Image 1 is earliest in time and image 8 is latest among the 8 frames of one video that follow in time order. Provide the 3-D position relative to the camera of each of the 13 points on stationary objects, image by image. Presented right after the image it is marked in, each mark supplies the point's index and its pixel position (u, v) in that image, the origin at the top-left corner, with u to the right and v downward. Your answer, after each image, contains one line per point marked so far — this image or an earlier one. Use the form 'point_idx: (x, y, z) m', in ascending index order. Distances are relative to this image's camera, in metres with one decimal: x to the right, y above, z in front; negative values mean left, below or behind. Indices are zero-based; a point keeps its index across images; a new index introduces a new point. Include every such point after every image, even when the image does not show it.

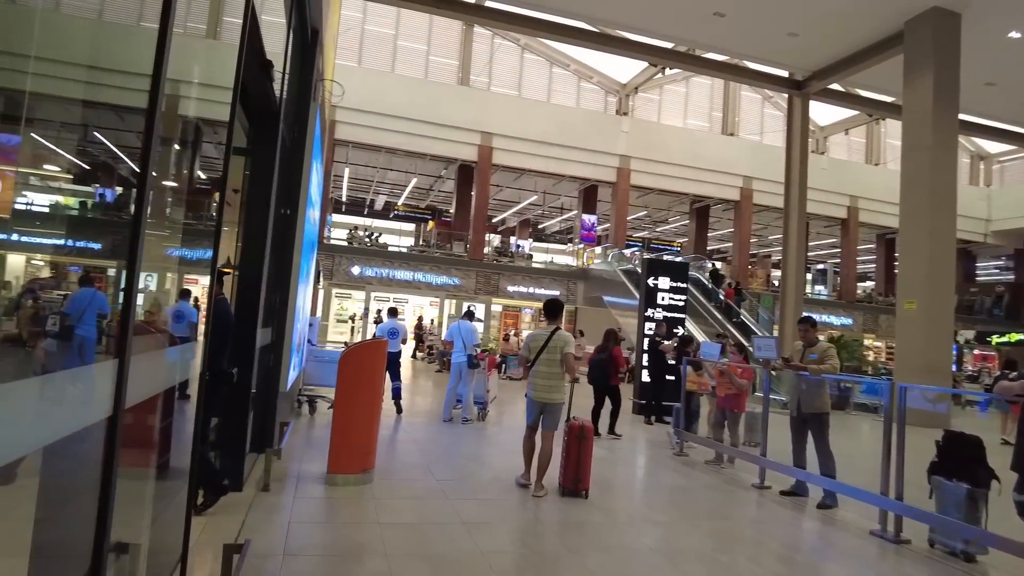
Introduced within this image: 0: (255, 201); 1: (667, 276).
0: (-1.9, +0.6, +4.8) m
1: (+2.9, +0.2, +12.0) m
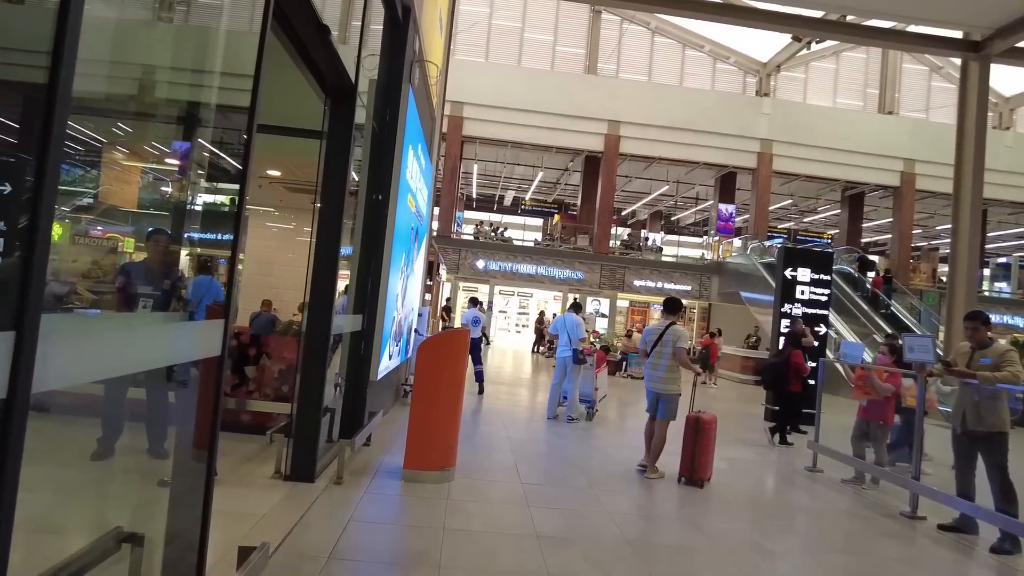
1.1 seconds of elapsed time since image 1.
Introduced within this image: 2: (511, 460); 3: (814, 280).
0: (-1.3, +0.8, +4.6) m
1: (+4.9, +0.3, +10.7) m
2: (0.0, -1.6, +5.9) m
3: (+5.0, +0.2, +10.7) m
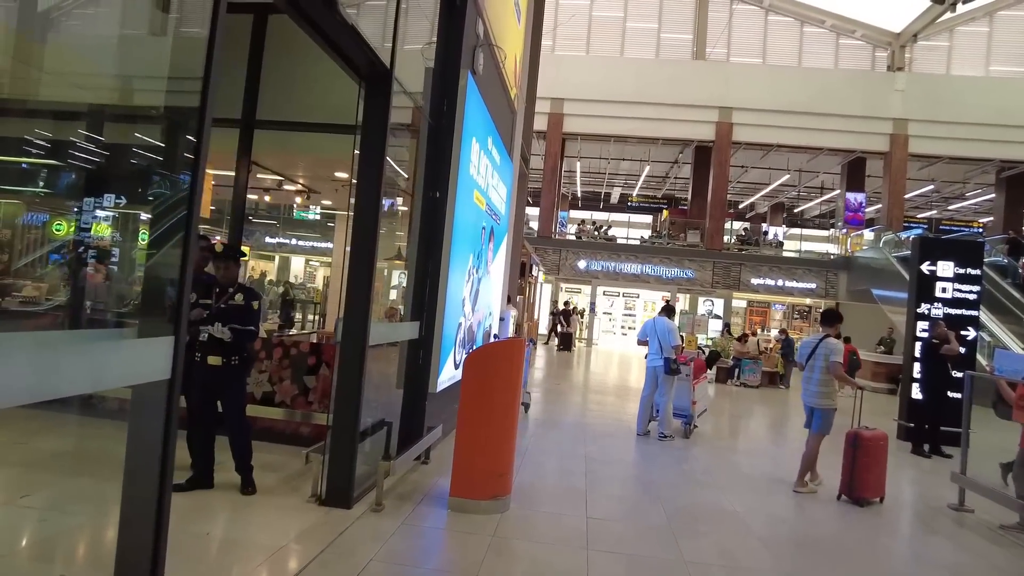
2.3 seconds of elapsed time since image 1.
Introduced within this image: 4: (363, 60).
0: (-0.9, +0.7, +4.2) m
1: (+6.2, +0.4, +9.1) m
2: (+0.6, -1.6, +5.2) m
3: (+6.3, +0.2, +9.1) m
4: (-0.9, +1.4, +4.1) m
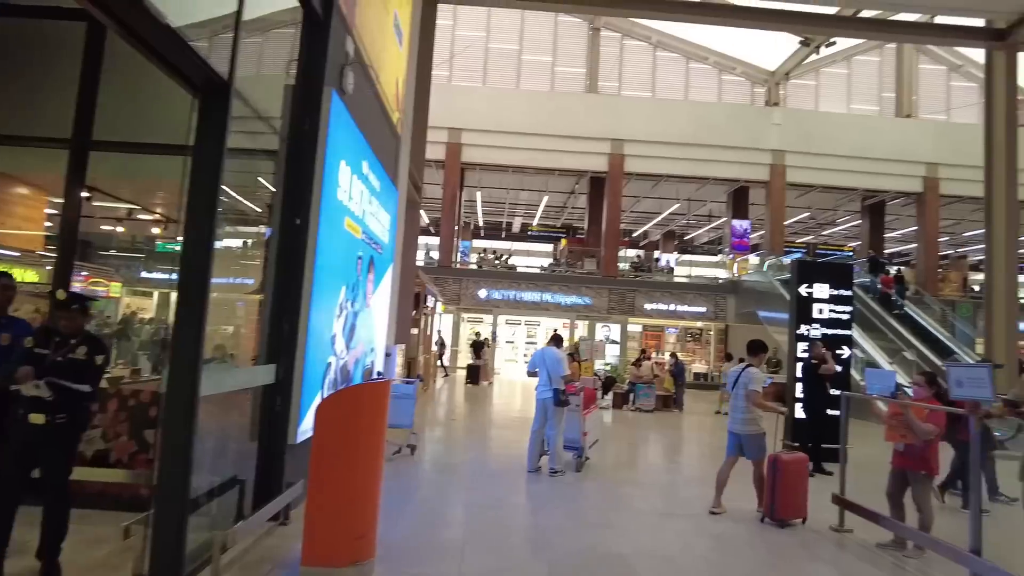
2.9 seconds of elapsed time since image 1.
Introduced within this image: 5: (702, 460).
0: (-1.8, +0.5, +3.7) m
1: (+4.6, +0.1, +9.5) m
2: (-0.4, -1.8, +4.8) m
3: (+4.8, -0.1, +9.5) m
4: (-1.8, +1.2, +3.6) m
5: (+2.8, -2.5, +9.5) m
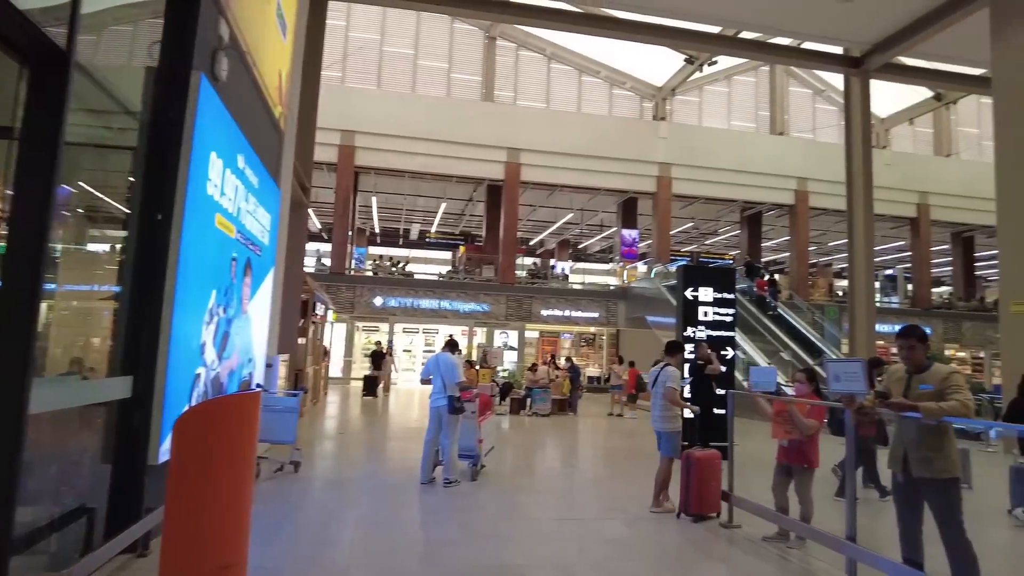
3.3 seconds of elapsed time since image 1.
0: (-2.4, +0.5, +3.2) m
1: (+3.0, 0.0, +9.9) m
2: (-1.1, -1.8, +4.4) m
3: (+3.2, -0.1, +10.0) m
4: (-2.4, +1.2, +3.1) m
5: (+1.3, -2.6, +9.6) m
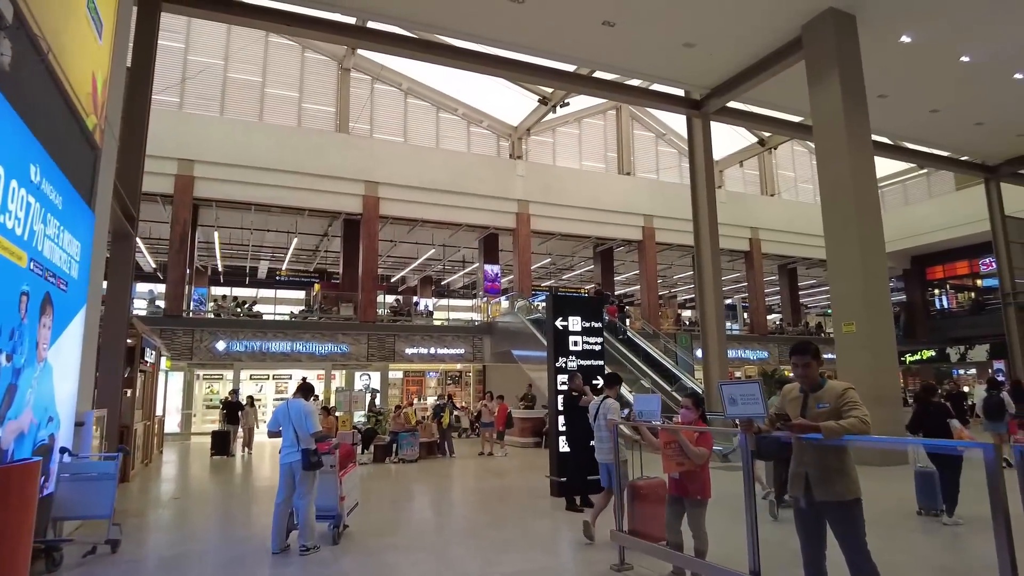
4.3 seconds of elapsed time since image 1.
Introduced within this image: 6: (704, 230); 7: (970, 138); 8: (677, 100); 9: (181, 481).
0: (-2.8, +0.3, +2.1) m
1: (+1.0, -0.4, +9.8) m
2: (-1.8, -2.0, +3.5) m
3: (+1.2, -0.6, +9.9) m
4: (-2.8, +1.1, +2.1) m
5: (-0.6, -3.0, +9.0) m
6: (+5.3, +1.6, +17.8) m
7: (+14.0, +4.6, +19.8) m
8: (+4.6, +5.2, +17.9) m
9: (-6.7, -3.9, +13.0) m
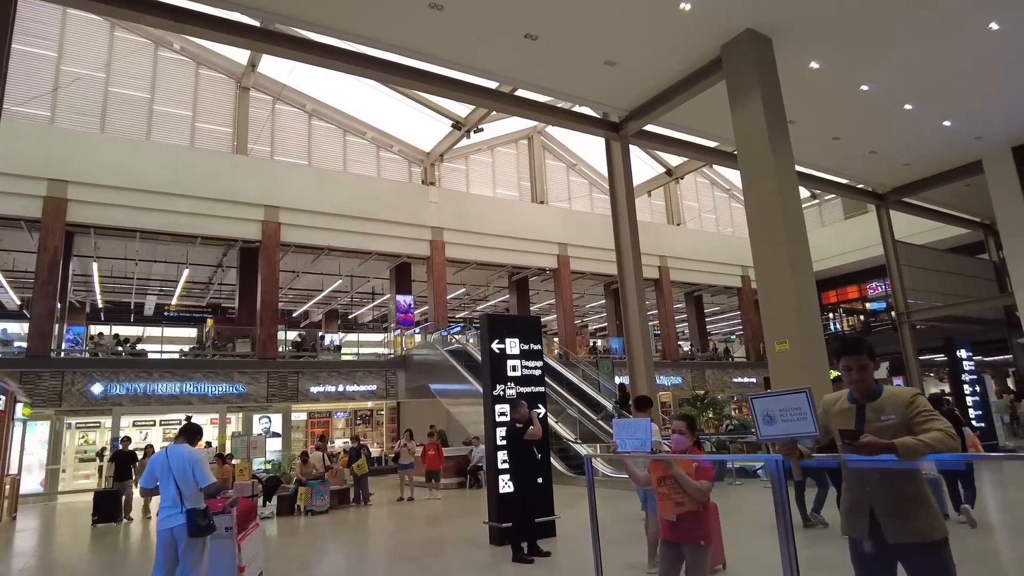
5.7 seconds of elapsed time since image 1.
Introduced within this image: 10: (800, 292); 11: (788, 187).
0: (-2.7, +0.4, +0.8) m
1: (0.0, -0.7, +8.9) m
2: (-1.9, -2.0, +2.2) m
3: (+0.2, -0.9, +9.0) m
4: (-2.7, +1.2, +0.8) m
5: (-1.4, -3.3, +7.7) m
6: (+3.1, +0.9, +17.5) m
7: (+11.4, +3.9, +21.0) m
8: (+2.3, +4.5, +17.7) m
9: (-8.0, -4.4, +10.8) m
10: (+5.1, 0.0, +11.4) m
11: (+5.1, +1.9, +12.1) m
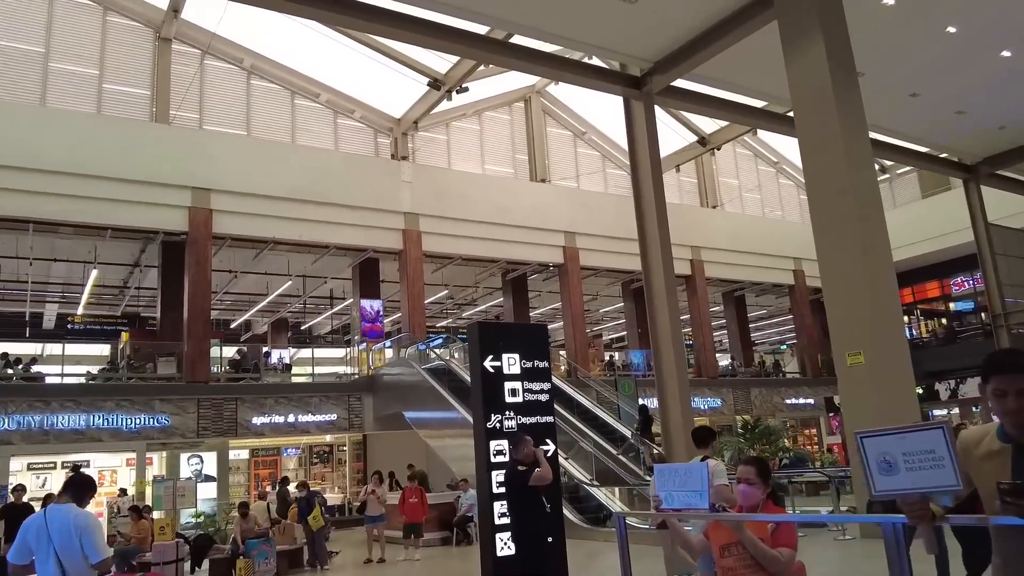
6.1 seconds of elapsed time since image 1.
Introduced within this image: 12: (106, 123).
0: (-2.5, +0.1, -4.0) m
1: (+0.1, -0.9, +4.2) m
2: (-1.6, -2.3, -2.6) m
3: (+0.3, -1.1, +4.3) m
4: (-2.5, +0.8, -4.0) m
5: (-1.2, -3.5, +3.0) m
6: (+3.0, +0.9, +12.8) m
7: (+11.2, +4.0, +16.4) m
8: (+2.2, +4.5, +12.9) m
9: (-7.9, -4.7, +6.0) m
10: (+5.1, -0.2, +6.8) m
11: (+5.2, +1.8, +7.4) m
12: (-10.9, +4.3, +17.1) m
